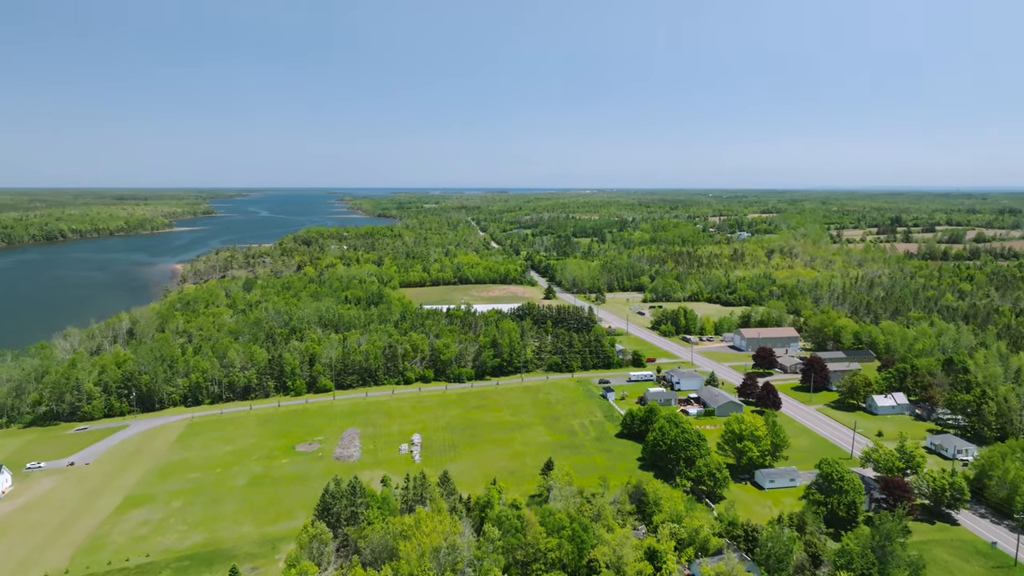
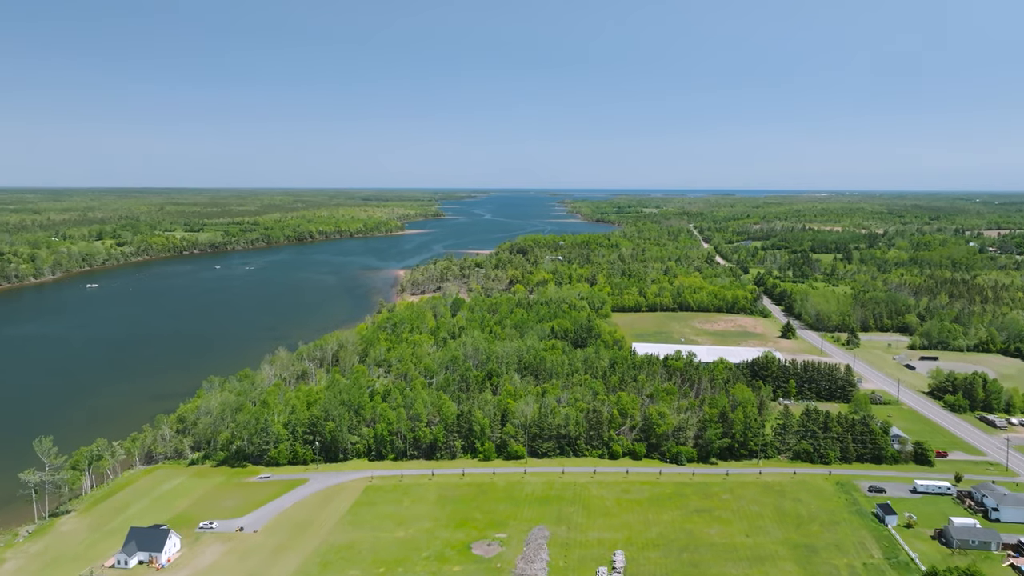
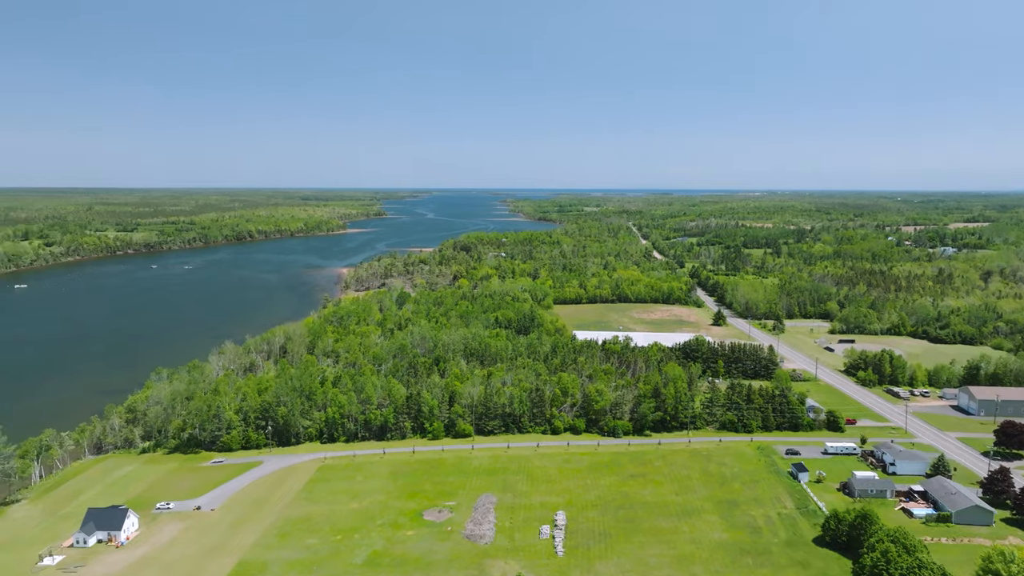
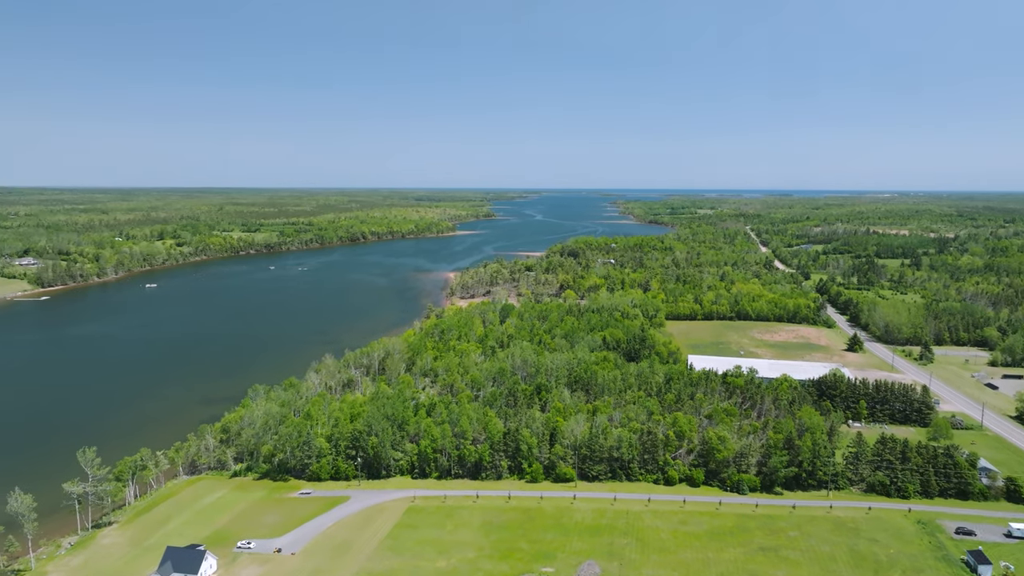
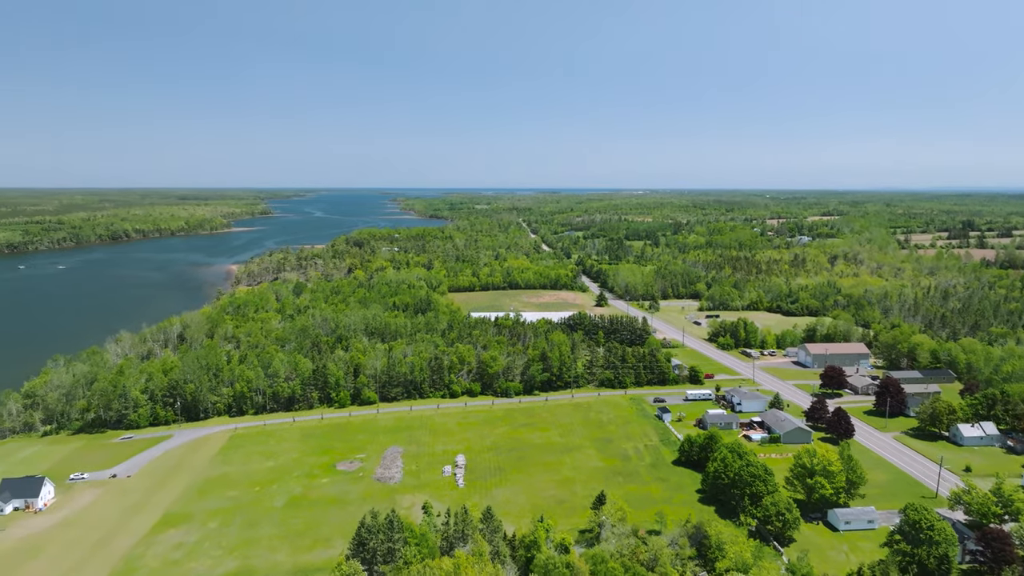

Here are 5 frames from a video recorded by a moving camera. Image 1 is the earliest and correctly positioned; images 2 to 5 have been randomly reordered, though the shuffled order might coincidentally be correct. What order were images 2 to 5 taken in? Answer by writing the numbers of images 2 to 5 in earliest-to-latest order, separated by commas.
5, 3, 2, 4
